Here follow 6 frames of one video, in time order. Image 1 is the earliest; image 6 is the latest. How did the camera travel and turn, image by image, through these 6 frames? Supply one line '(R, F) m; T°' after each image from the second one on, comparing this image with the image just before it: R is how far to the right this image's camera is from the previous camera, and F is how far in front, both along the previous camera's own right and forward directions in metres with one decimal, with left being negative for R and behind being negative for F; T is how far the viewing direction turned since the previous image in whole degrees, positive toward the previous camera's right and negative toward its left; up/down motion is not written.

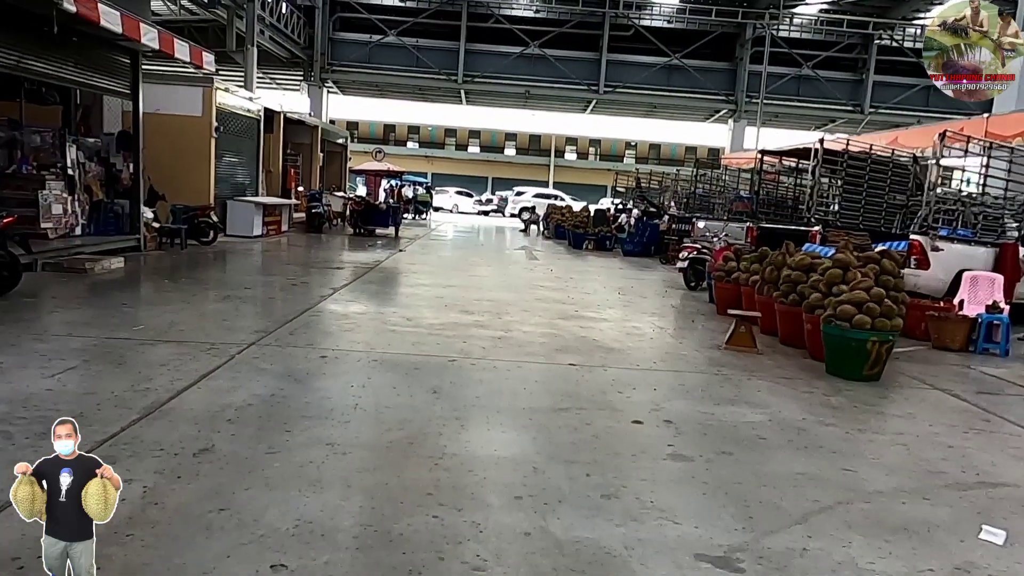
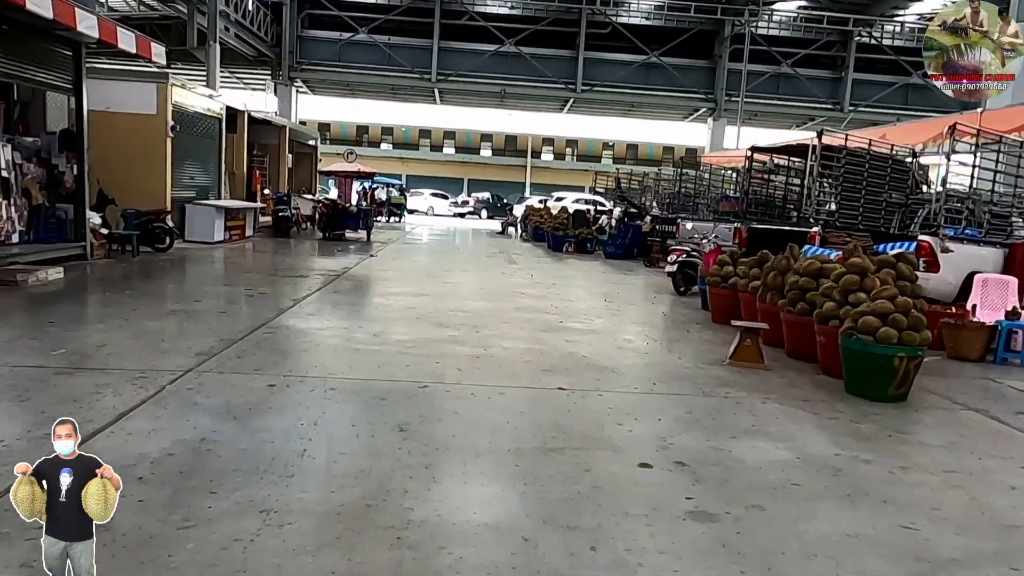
(0.0, +0.6) m; +2°
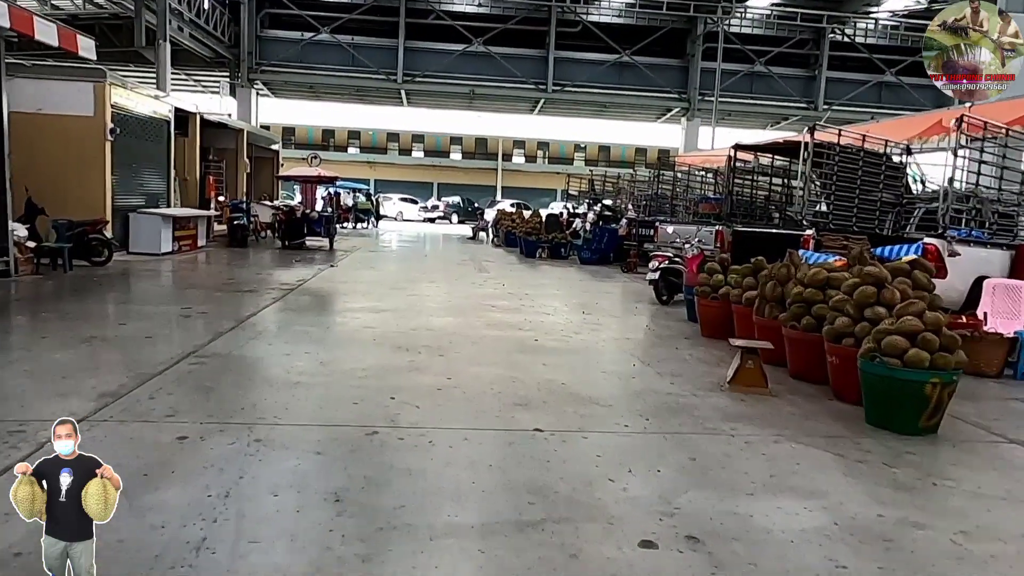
(0.0, +0.7) m; +2°
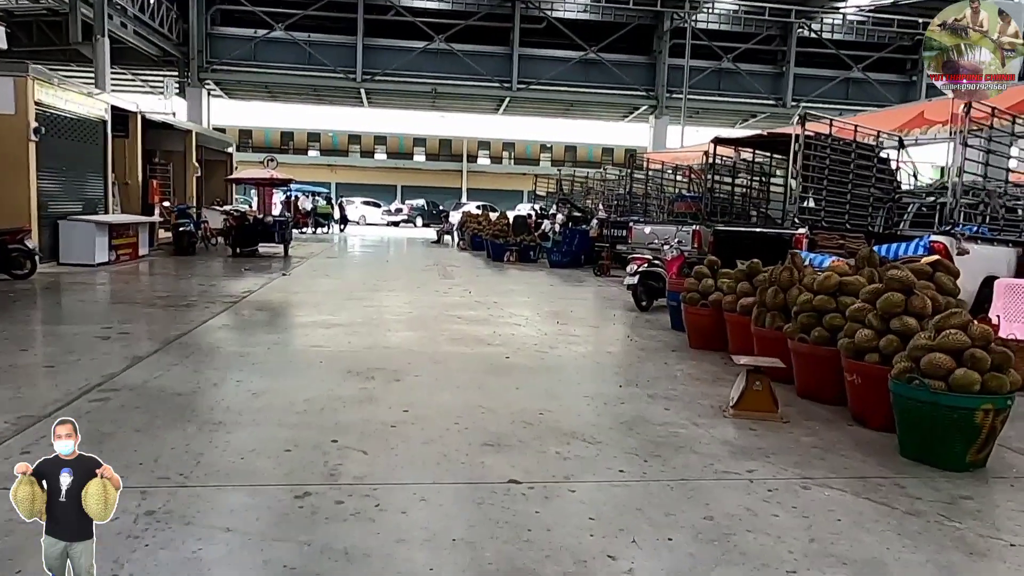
(0.0, +0.7) m; +2°
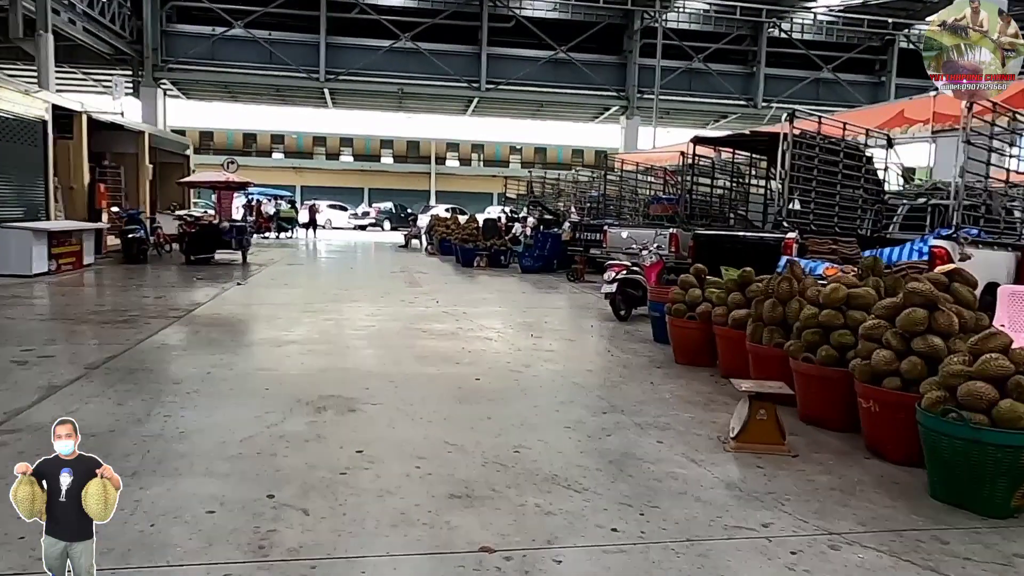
(0.0, +0.5) m; +2°
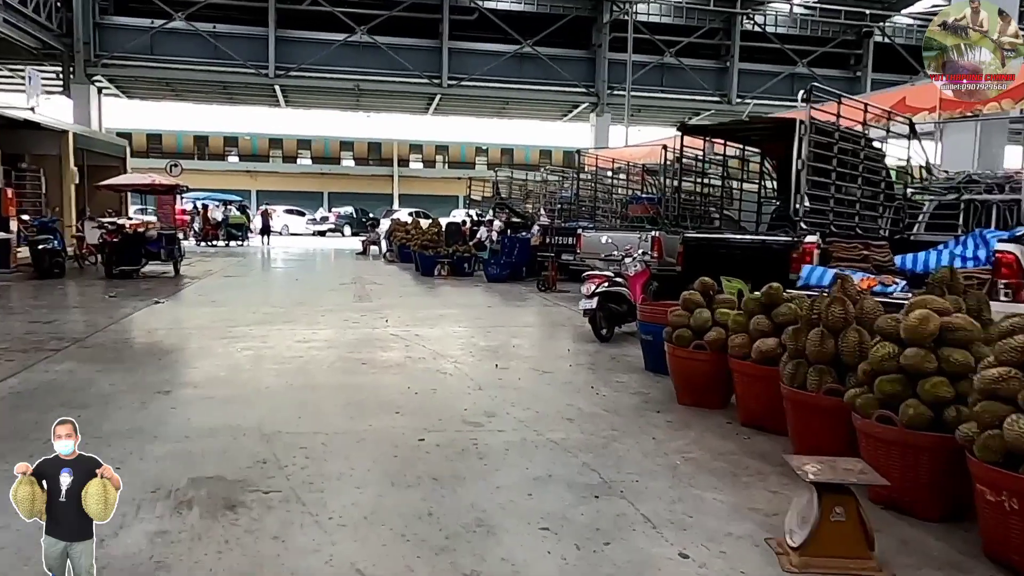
(+0.1, +1.2) m; +2°
